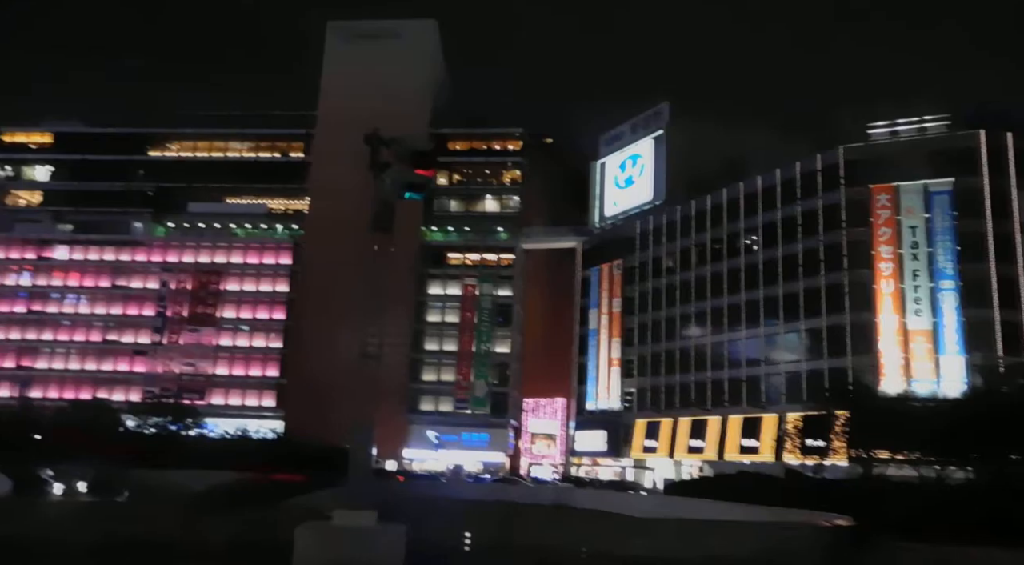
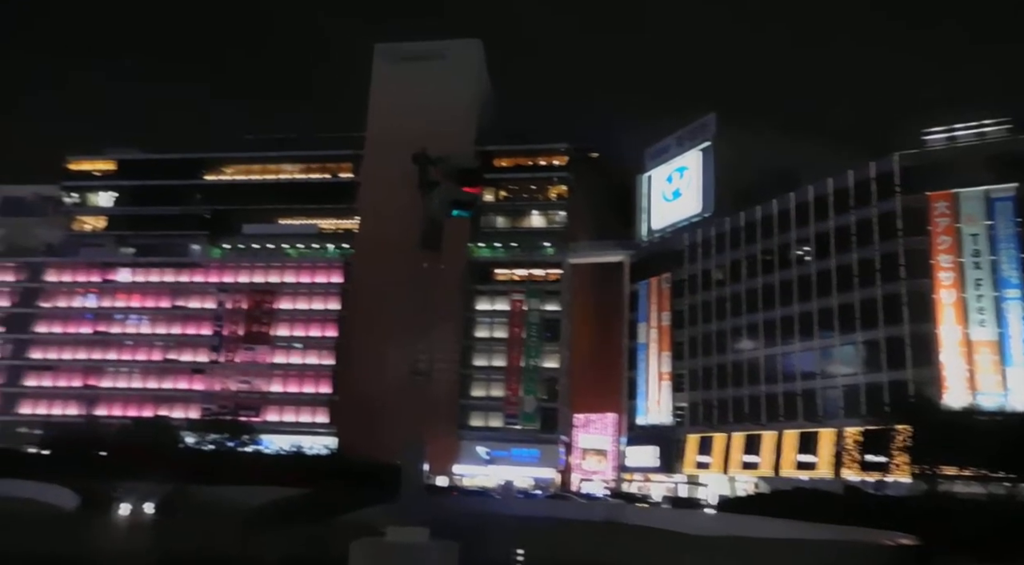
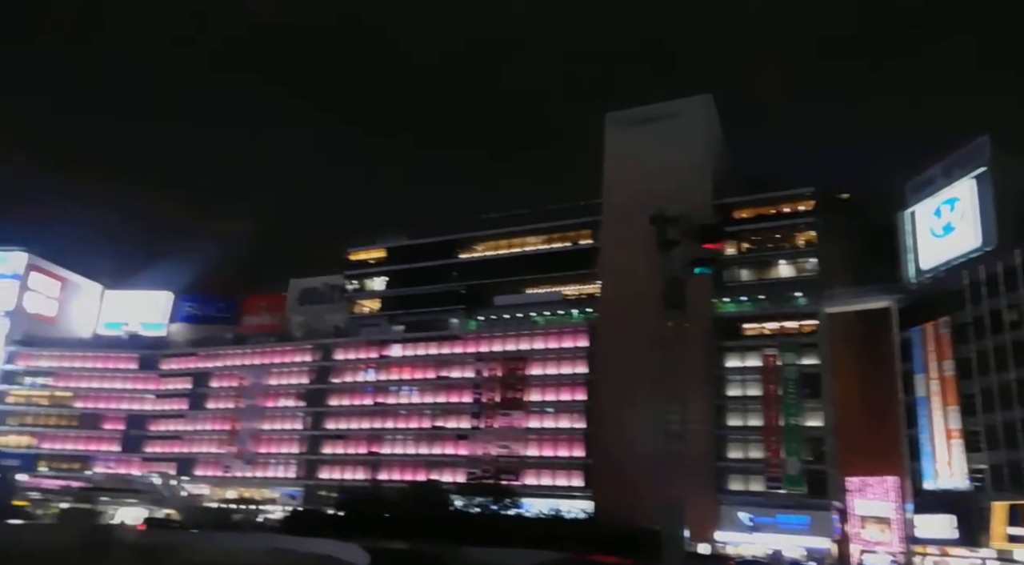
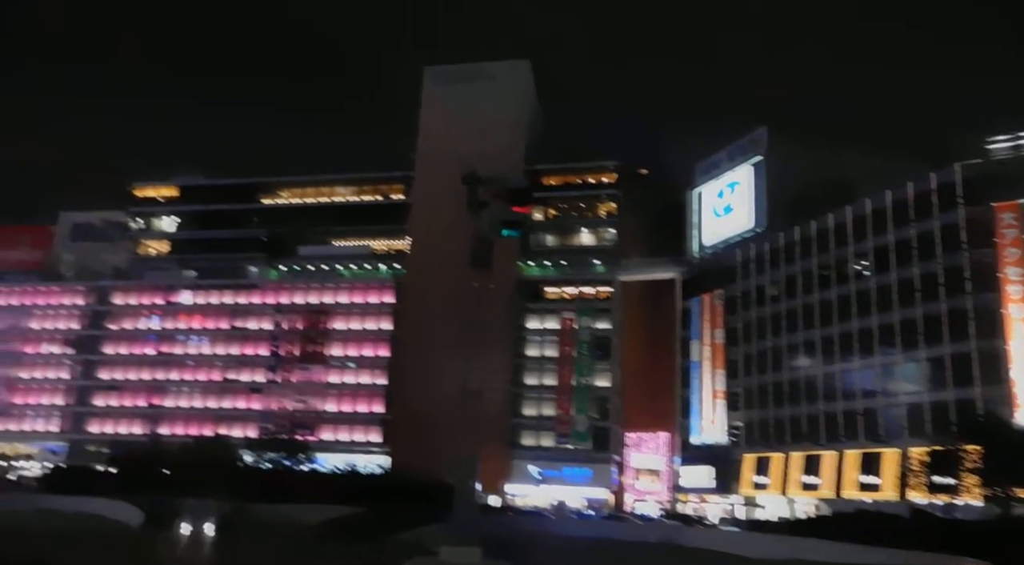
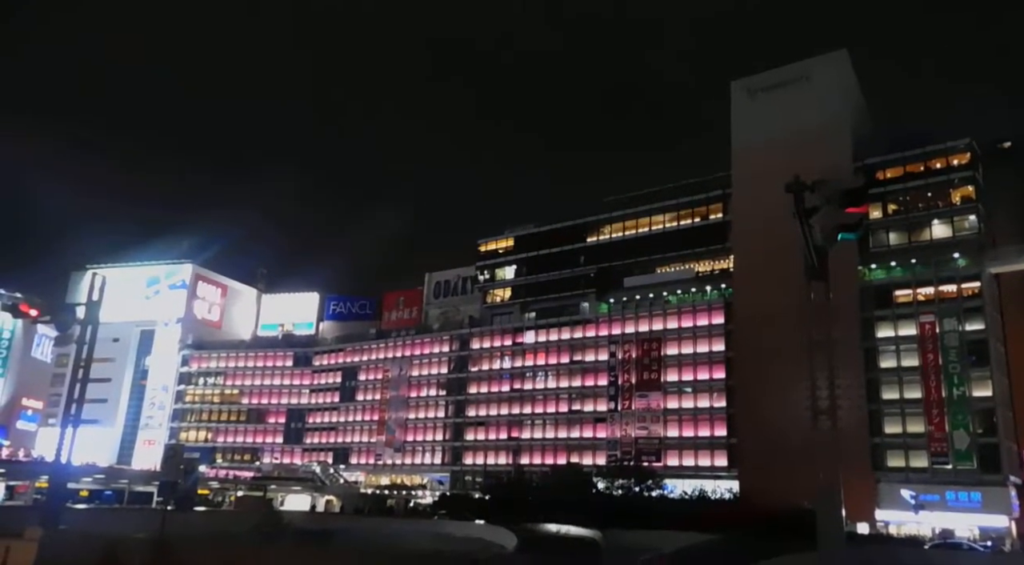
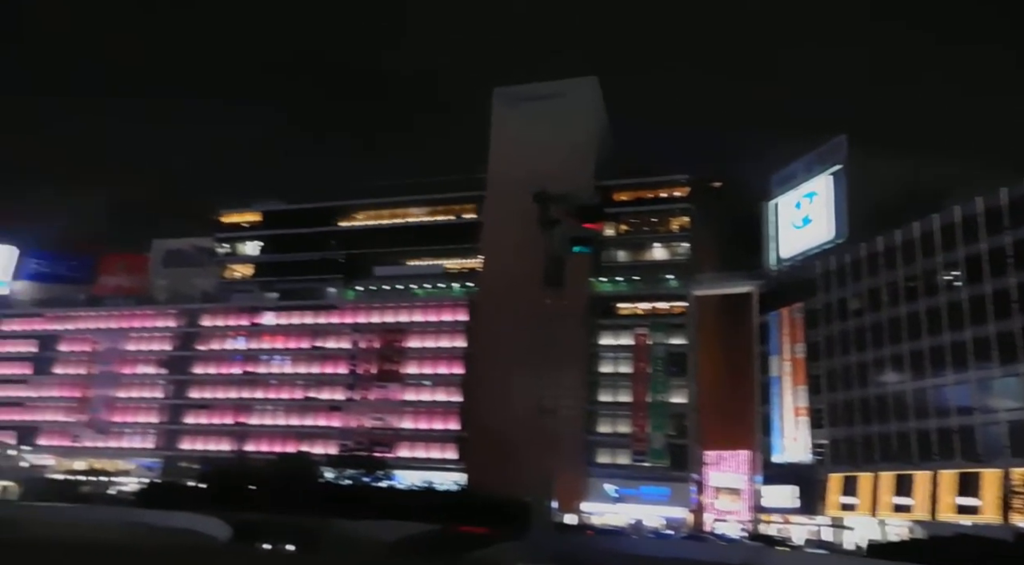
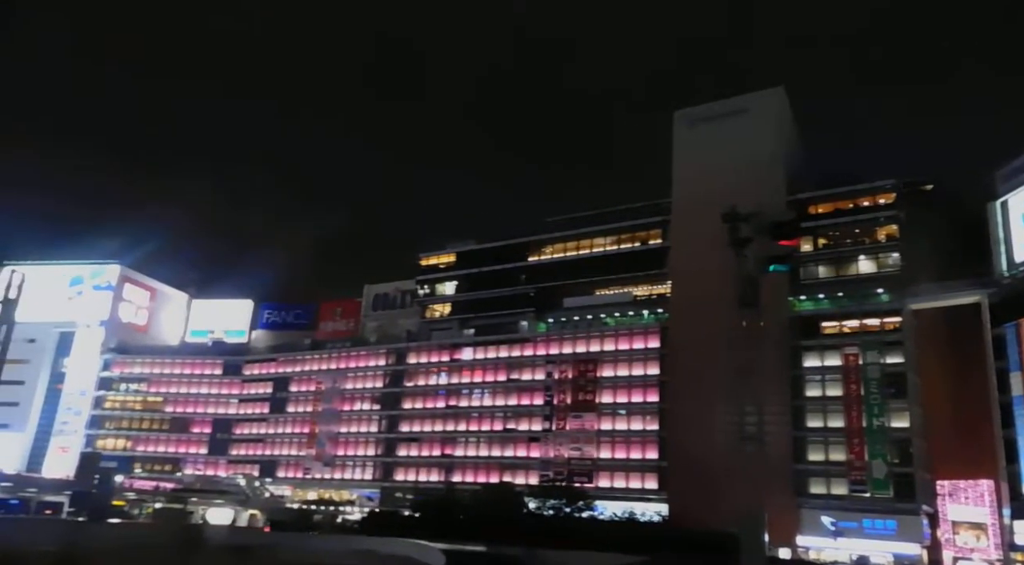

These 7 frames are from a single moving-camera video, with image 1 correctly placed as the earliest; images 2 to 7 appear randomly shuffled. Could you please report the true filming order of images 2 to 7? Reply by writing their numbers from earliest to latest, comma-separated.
2, 4, 6, 3, 7, 5
